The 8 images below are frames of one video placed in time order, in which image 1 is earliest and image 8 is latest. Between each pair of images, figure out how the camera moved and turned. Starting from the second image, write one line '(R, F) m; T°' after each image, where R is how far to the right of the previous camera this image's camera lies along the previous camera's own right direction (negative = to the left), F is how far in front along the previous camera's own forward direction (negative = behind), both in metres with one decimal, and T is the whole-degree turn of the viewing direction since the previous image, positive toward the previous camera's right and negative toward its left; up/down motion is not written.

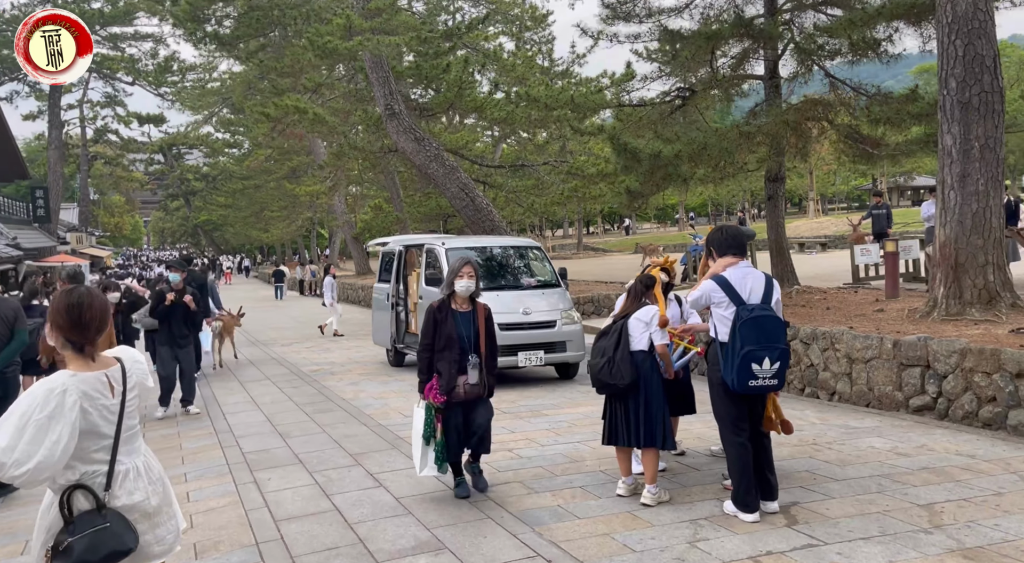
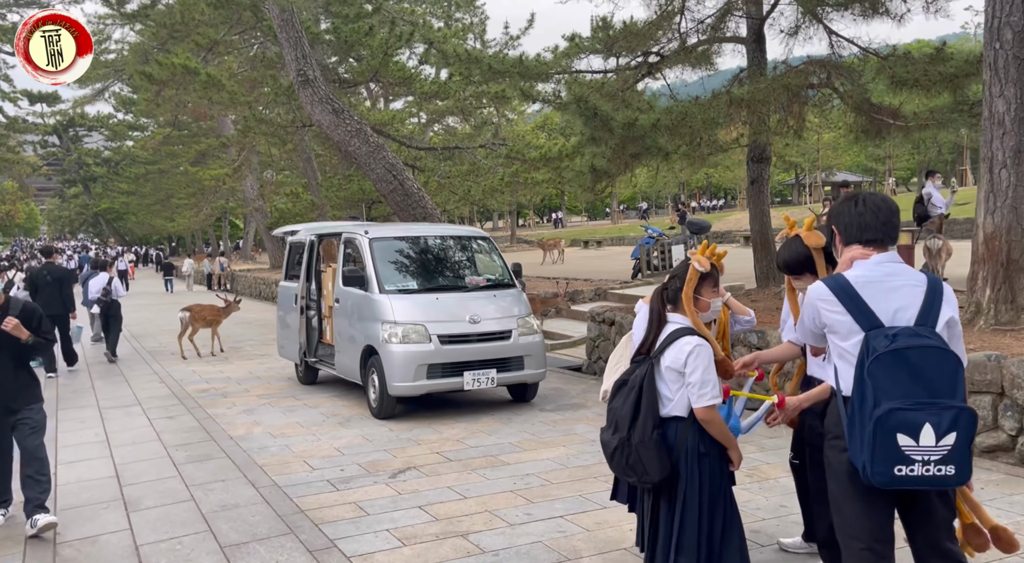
(-0.2, +2.1) m; +5°
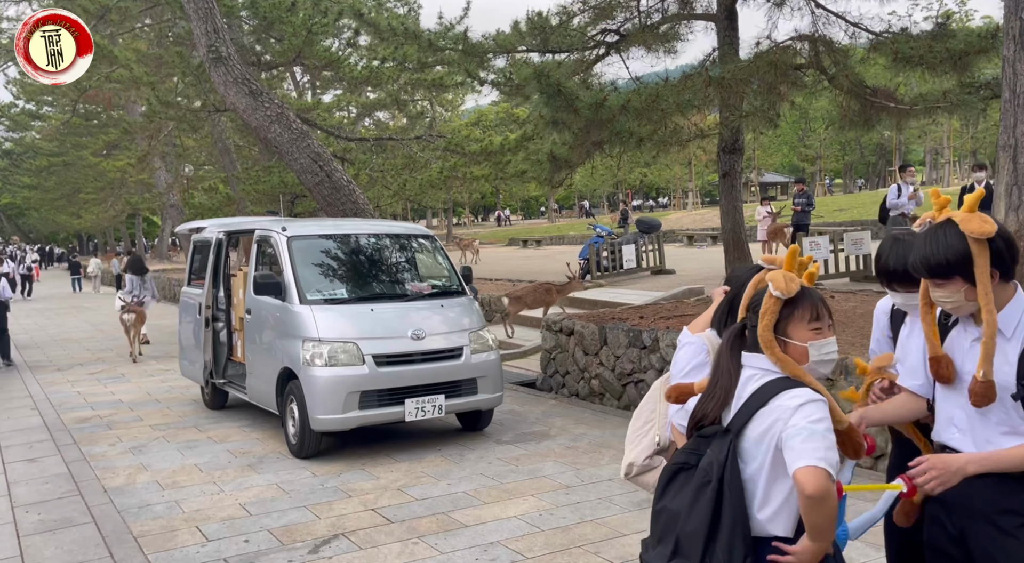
(-0.1, +1.3) m; +4°
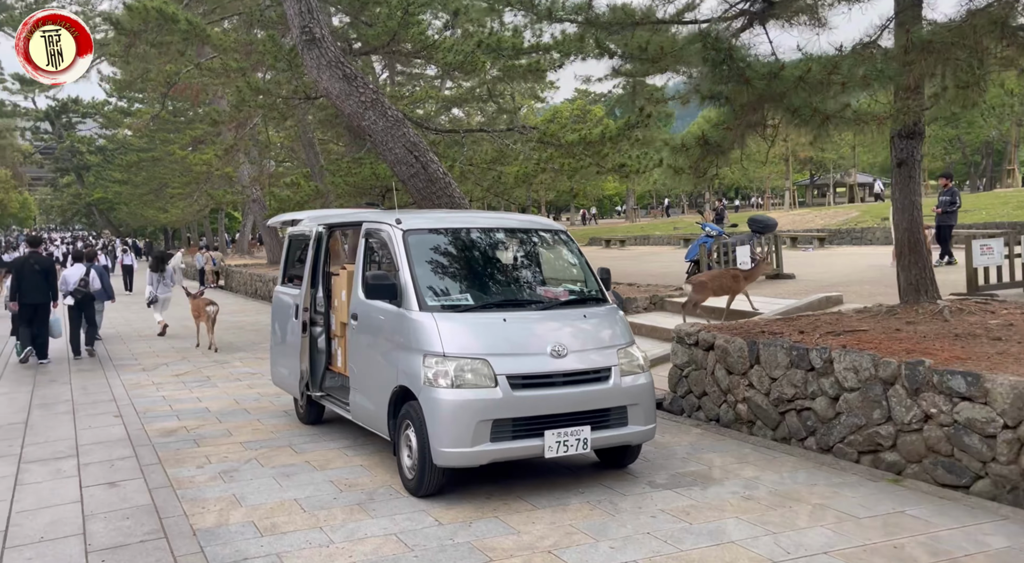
(-0.6, +1.1) m; -4°
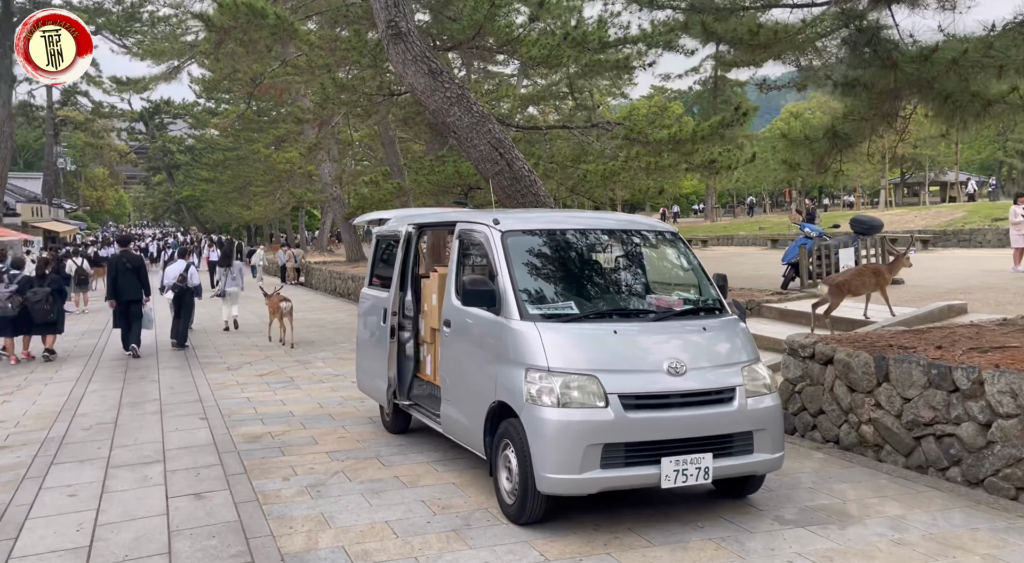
(-0.2, +0.5) m; -5°
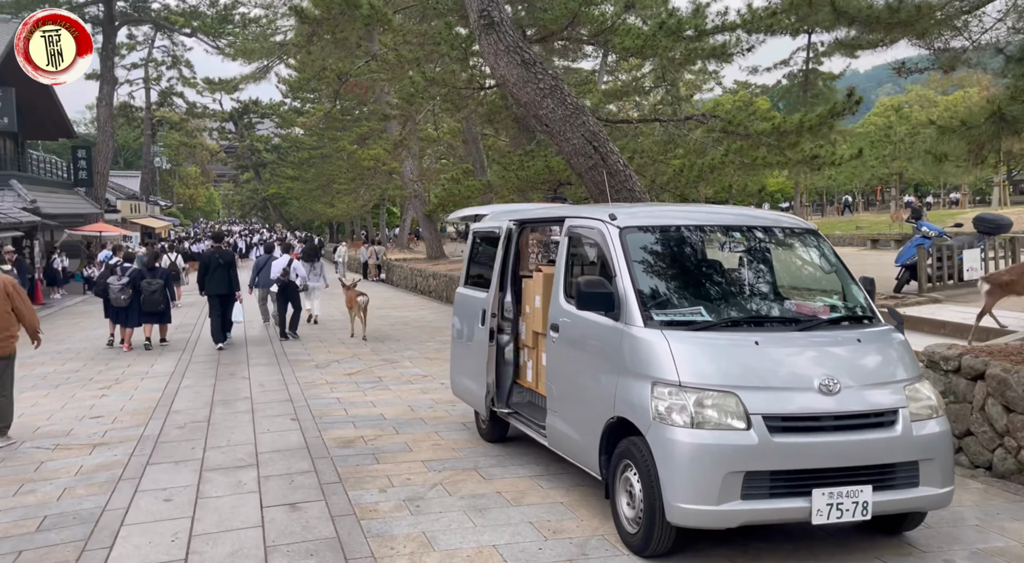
(-0.3, +0.5) m; -5°
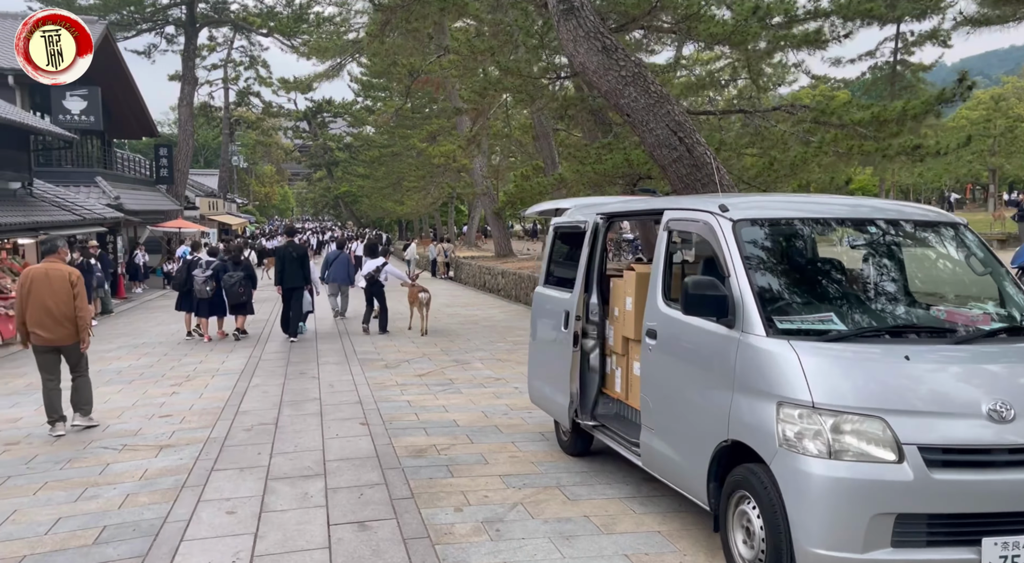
(-0.2, +0.6) m; -4°
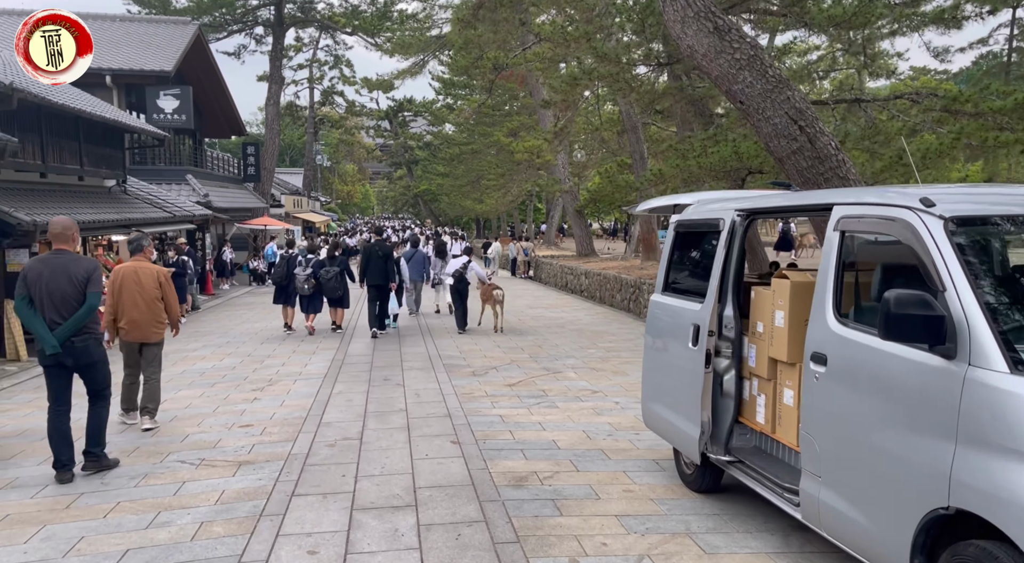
(-0.3, +0.9) m; -5°
